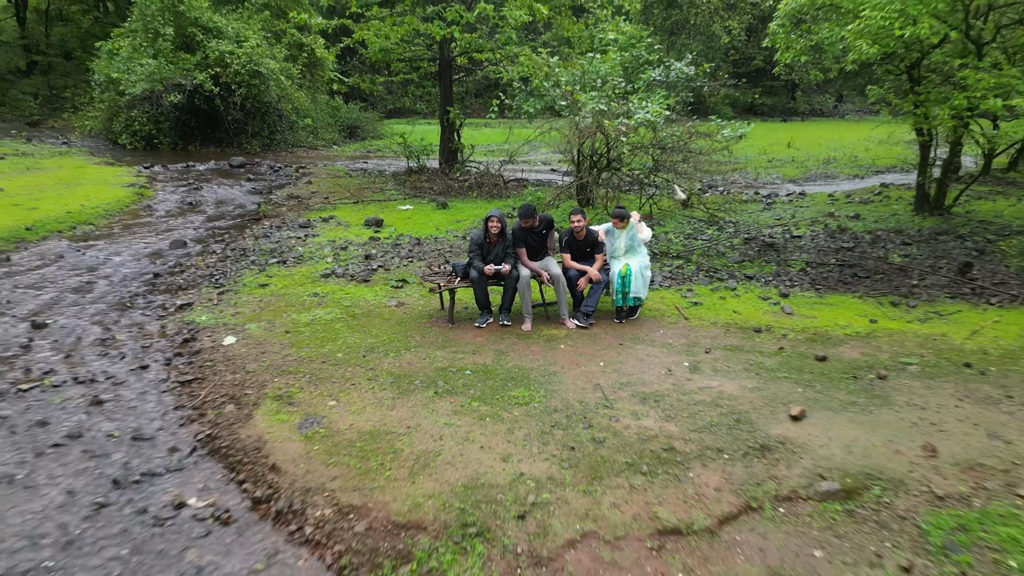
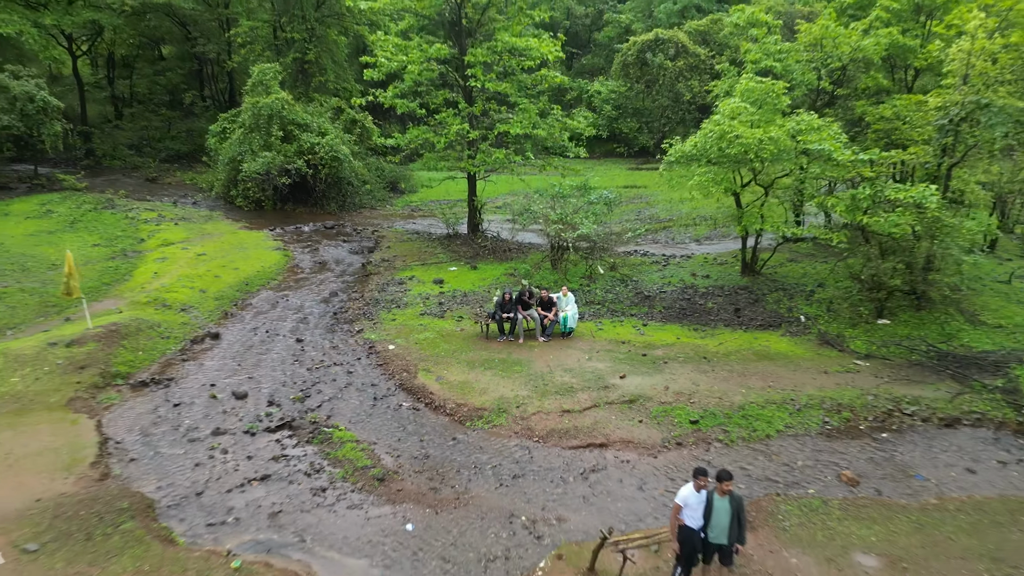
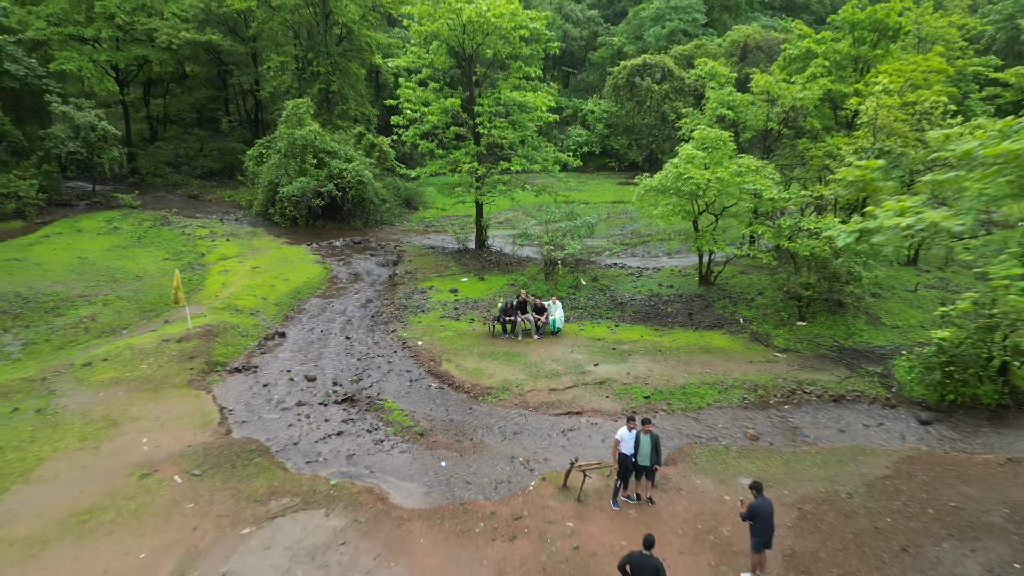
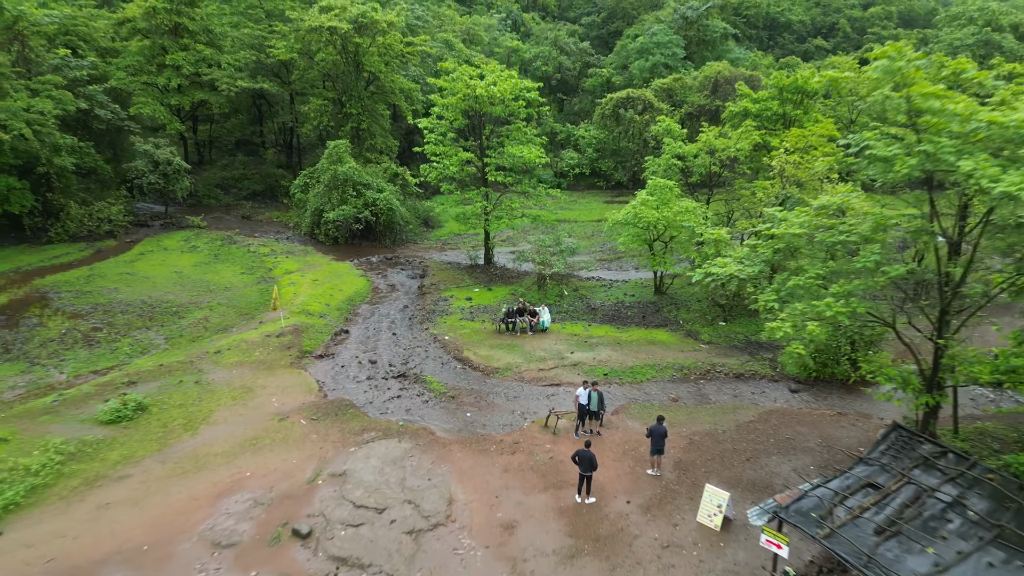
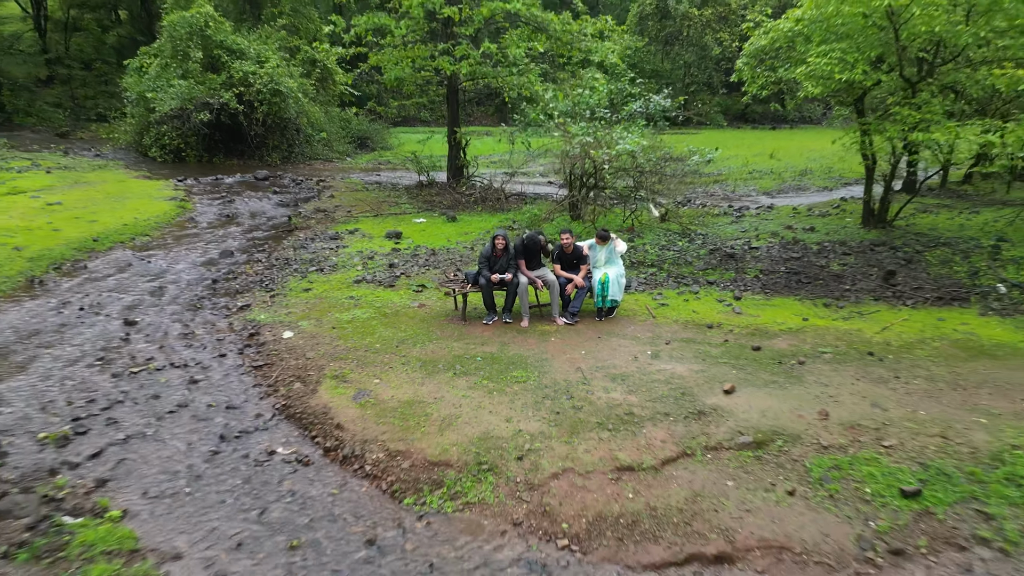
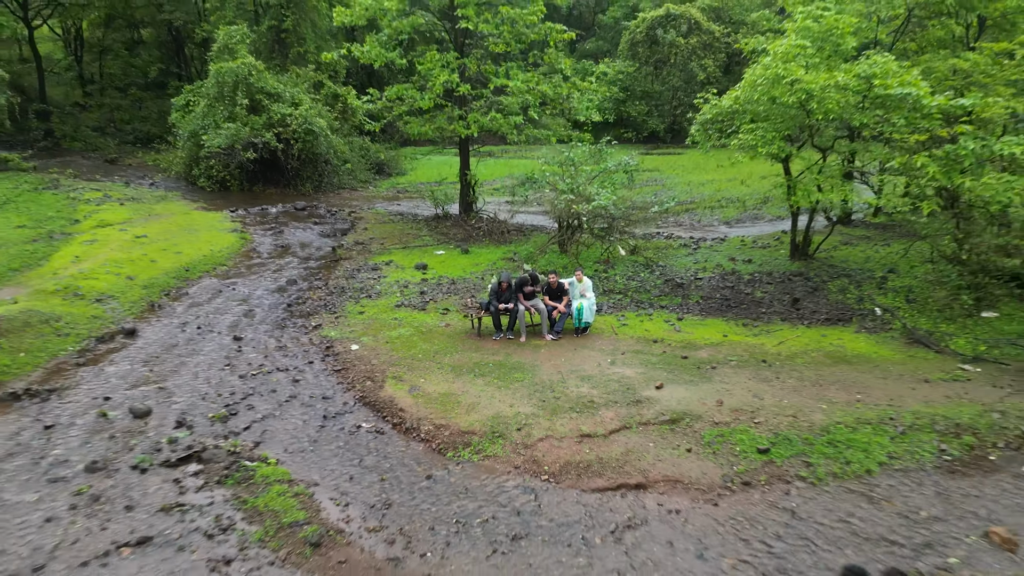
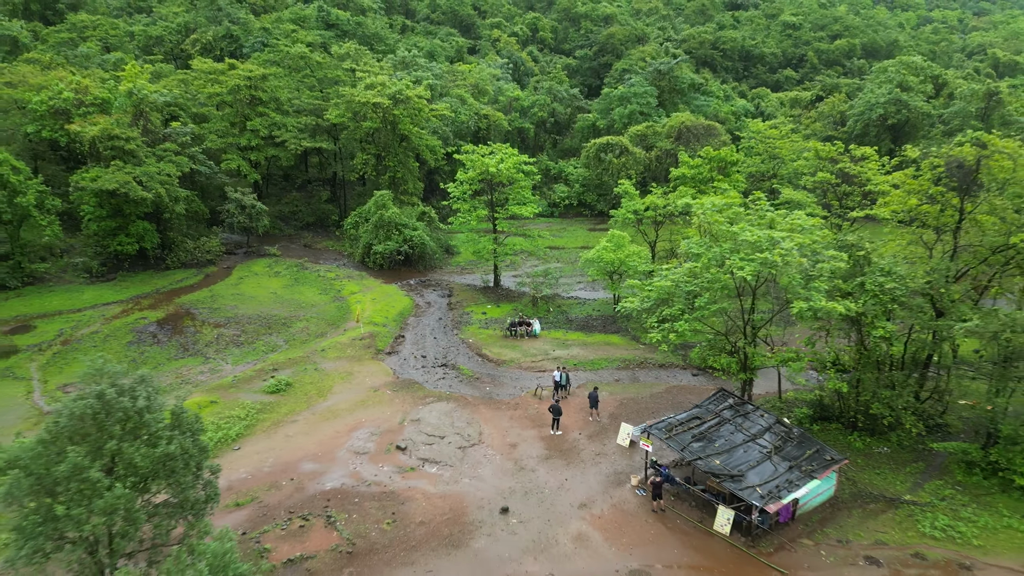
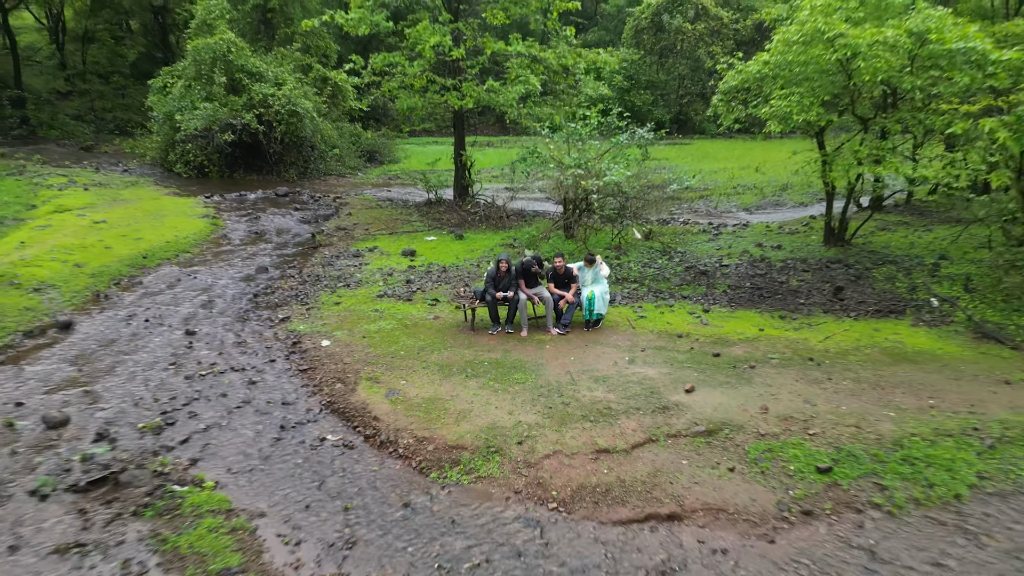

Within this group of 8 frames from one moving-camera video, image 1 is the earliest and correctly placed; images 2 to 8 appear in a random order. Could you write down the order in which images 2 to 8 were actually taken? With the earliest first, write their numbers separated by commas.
5, 8, 6, 2, 3, 4, 7
